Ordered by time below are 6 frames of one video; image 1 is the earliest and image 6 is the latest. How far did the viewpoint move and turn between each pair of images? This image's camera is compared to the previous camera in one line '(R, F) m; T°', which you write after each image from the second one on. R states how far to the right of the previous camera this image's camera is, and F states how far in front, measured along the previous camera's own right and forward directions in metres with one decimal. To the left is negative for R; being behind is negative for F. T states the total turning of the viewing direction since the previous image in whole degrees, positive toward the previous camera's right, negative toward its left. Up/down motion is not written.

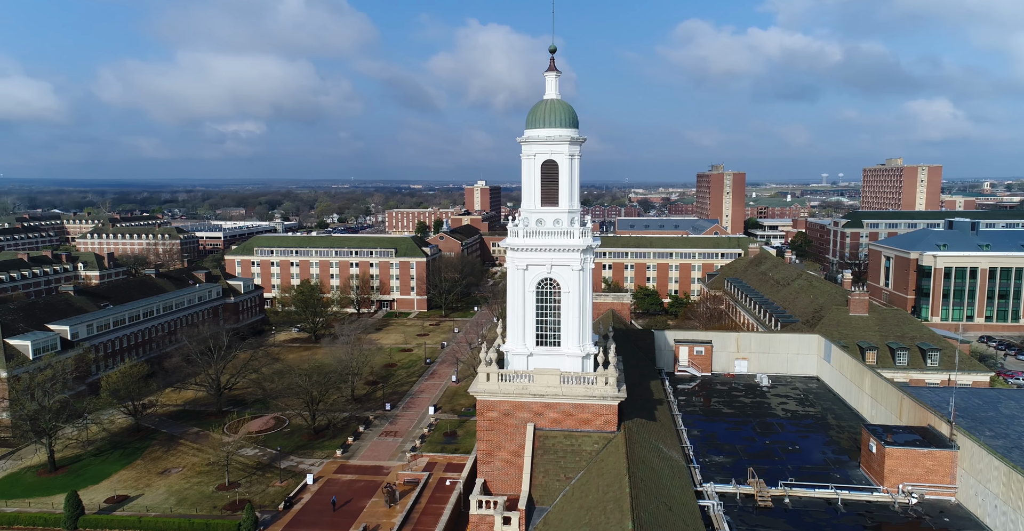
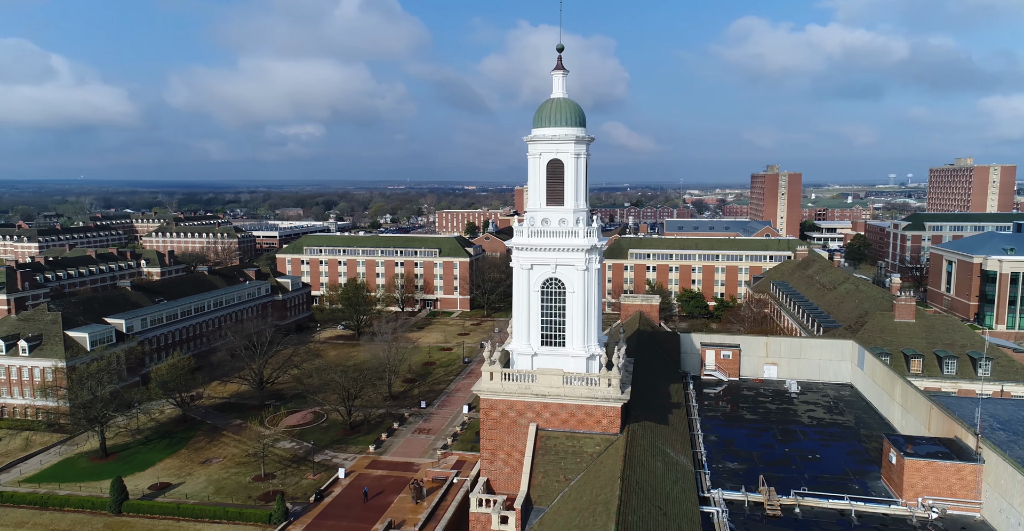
(+1.7, 0.0) m; -5°
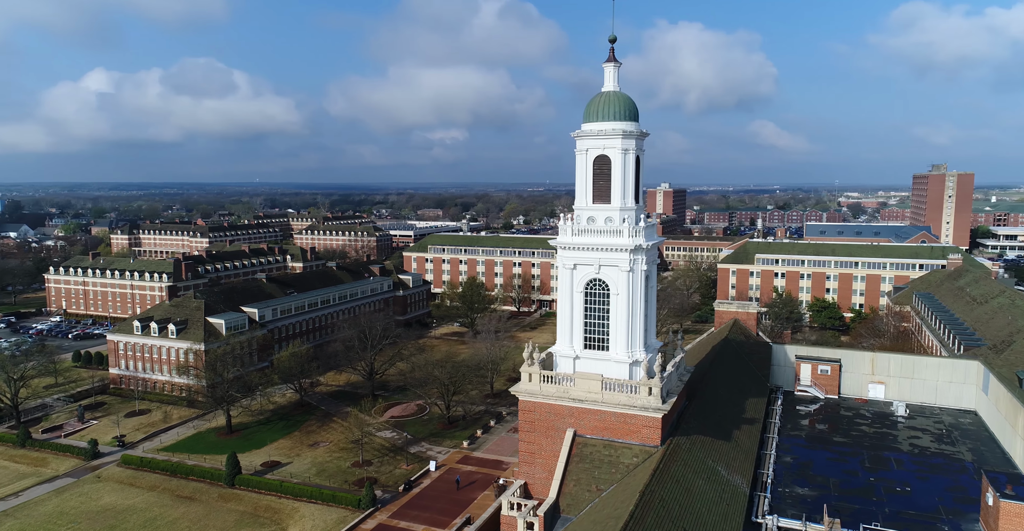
(+3.2, +0.9) m; -12°
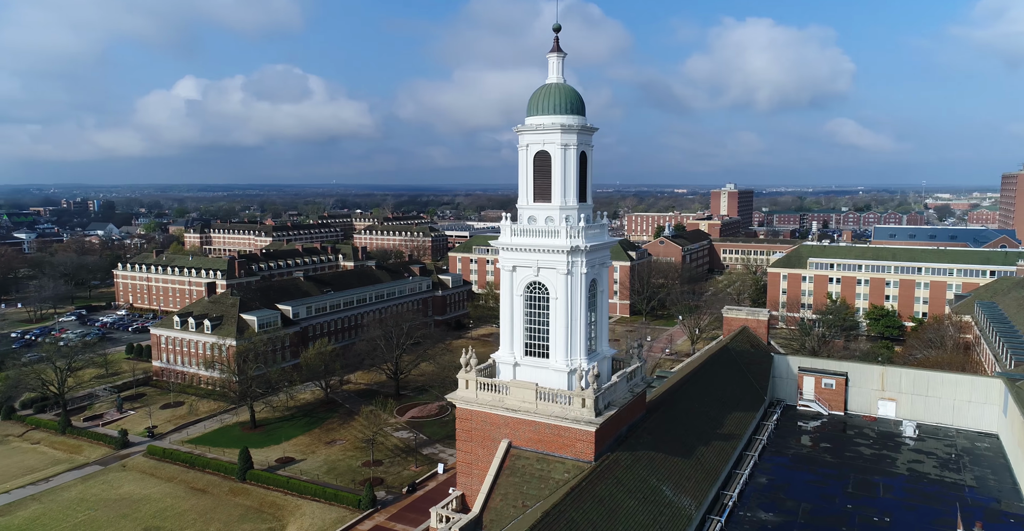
(+4.2, +1.2) m; -7°
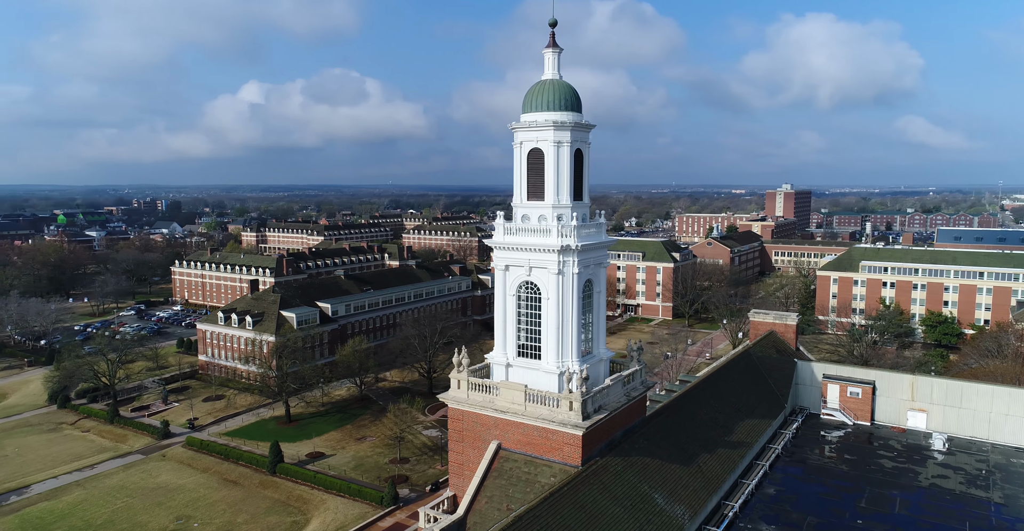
(+1.9, +0.4) m; -5°
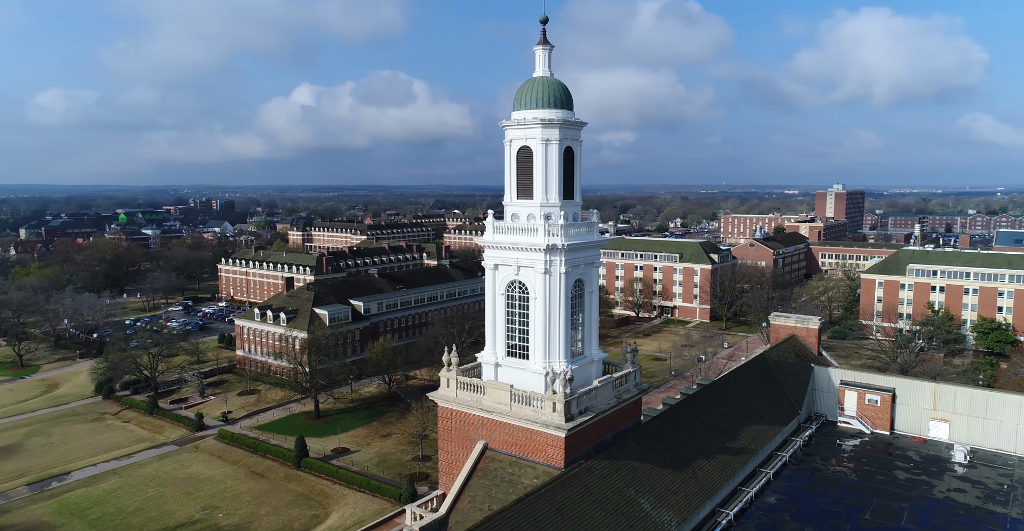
(+1.8, +0.3) m; -4°
